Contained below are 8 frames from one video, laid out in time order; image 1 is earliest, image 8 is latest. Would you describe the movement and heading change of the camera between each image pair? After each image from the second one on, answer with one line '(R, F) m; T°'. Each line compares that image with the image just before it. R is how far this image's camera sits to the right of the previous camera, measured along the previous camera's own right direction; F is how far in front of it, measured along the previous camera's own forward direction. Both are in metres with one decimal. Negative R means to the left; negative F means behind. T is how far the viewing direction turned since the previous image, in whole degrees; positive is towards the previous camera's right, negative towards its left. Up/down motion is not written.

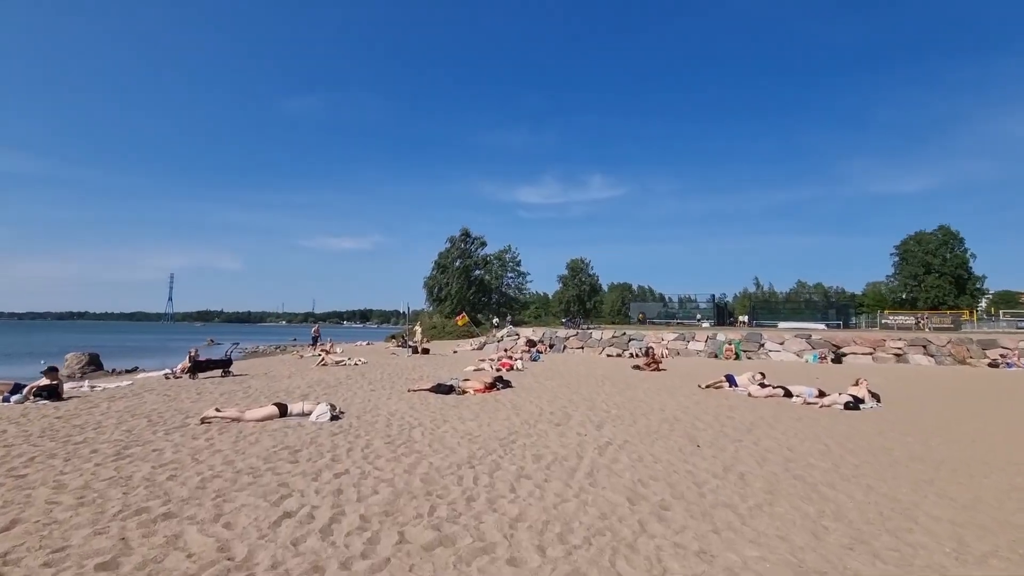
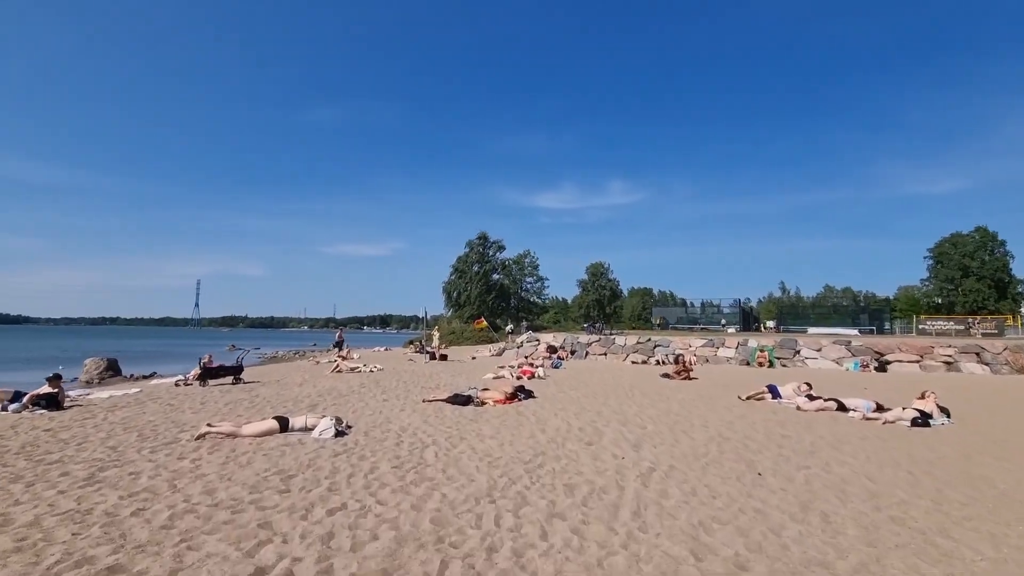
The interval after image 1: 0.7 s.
(-0.1, +1.1) m; -2°
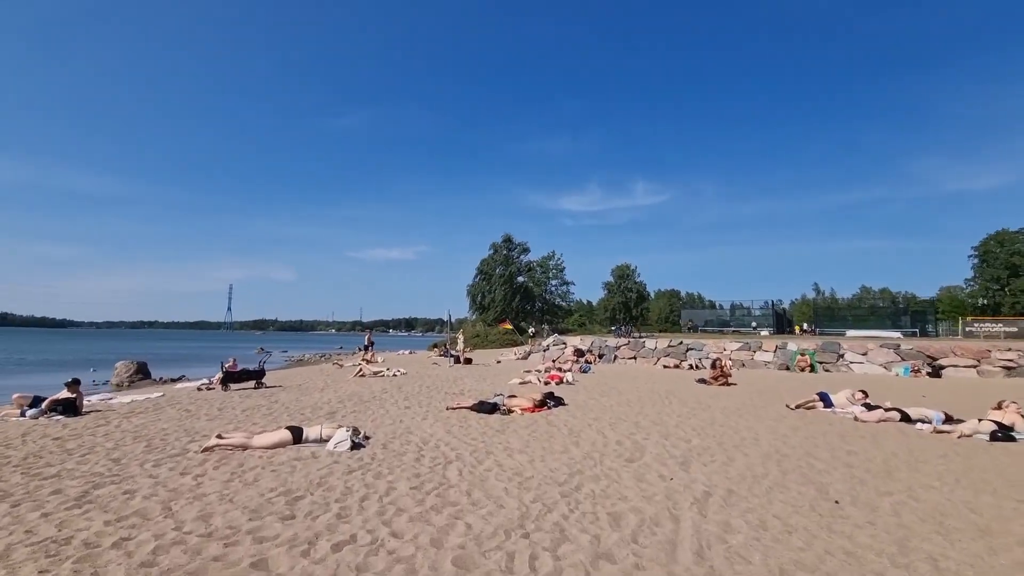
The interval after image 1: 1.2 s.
(-0.1, +0.8) m; -3°
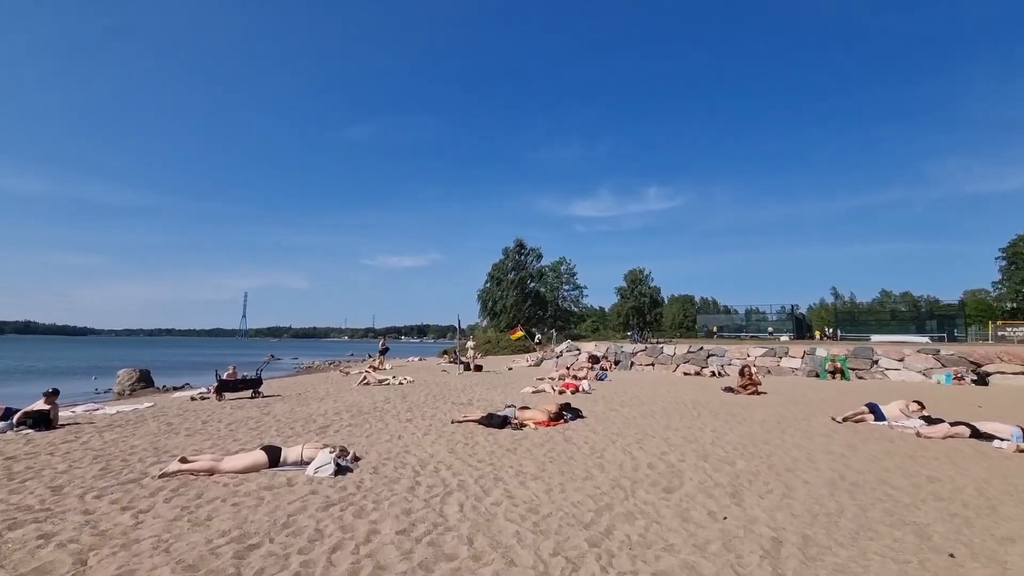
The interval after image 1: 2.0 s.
(0.0, +1.2) m; -1°
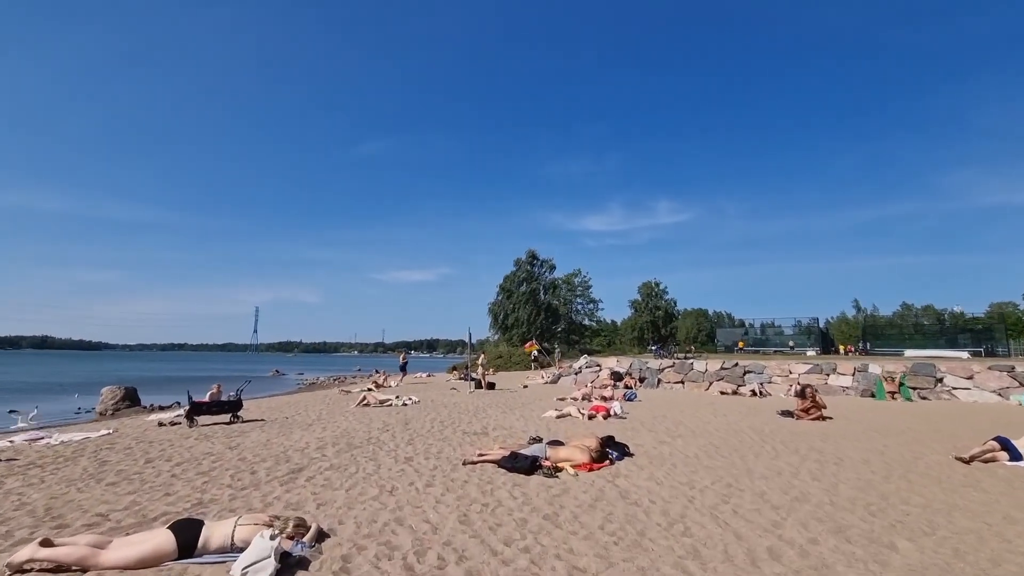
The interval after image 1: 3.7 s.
(-0.3, +2.5) m; -1°
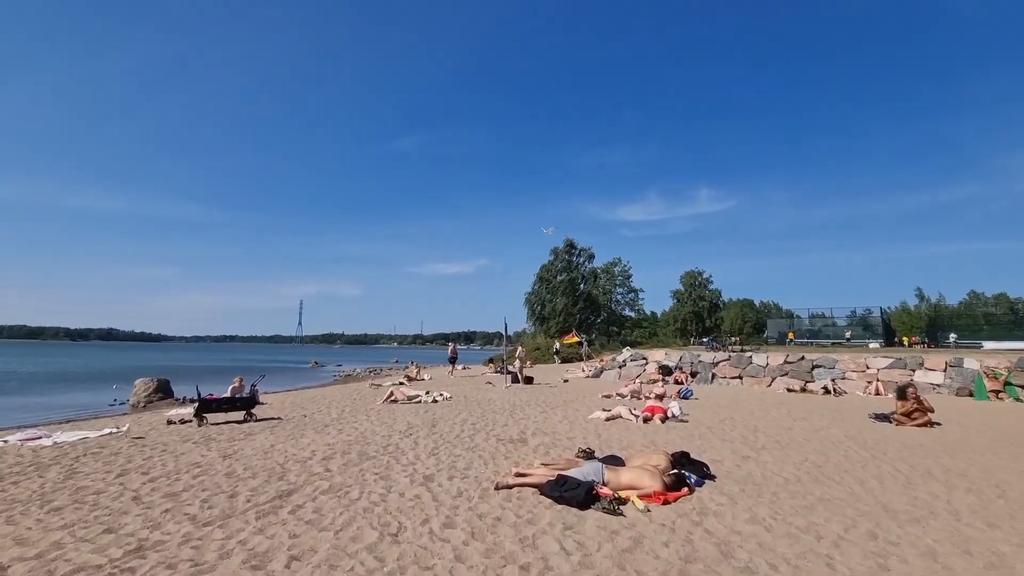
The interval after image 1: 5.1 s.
(-0.1, +2.0) m; -4°
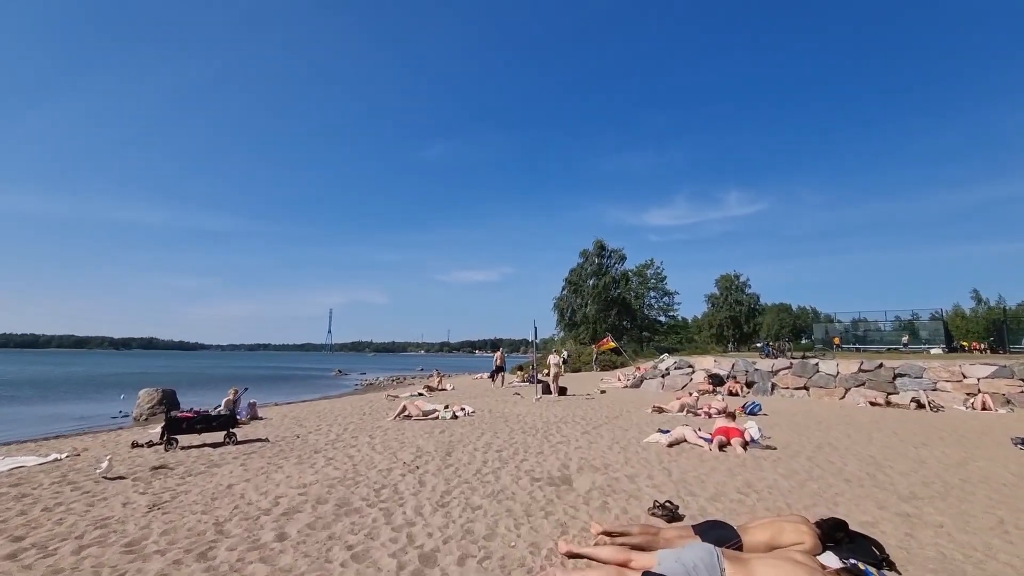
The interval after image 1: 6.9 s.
(-0.2, +2.7) m; -3°
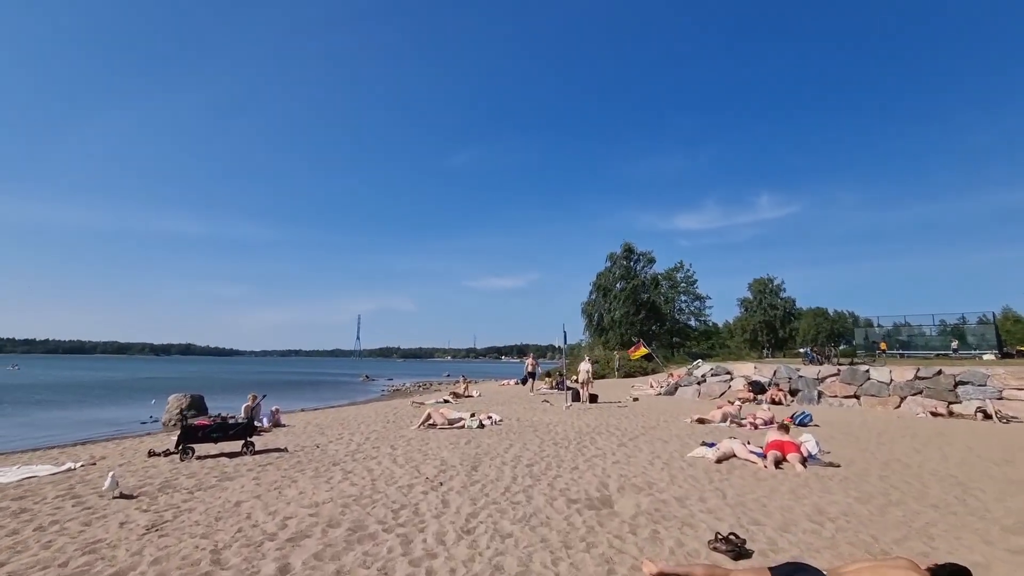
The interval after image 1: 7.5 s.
(-0.1, +0.8) m; -3°
